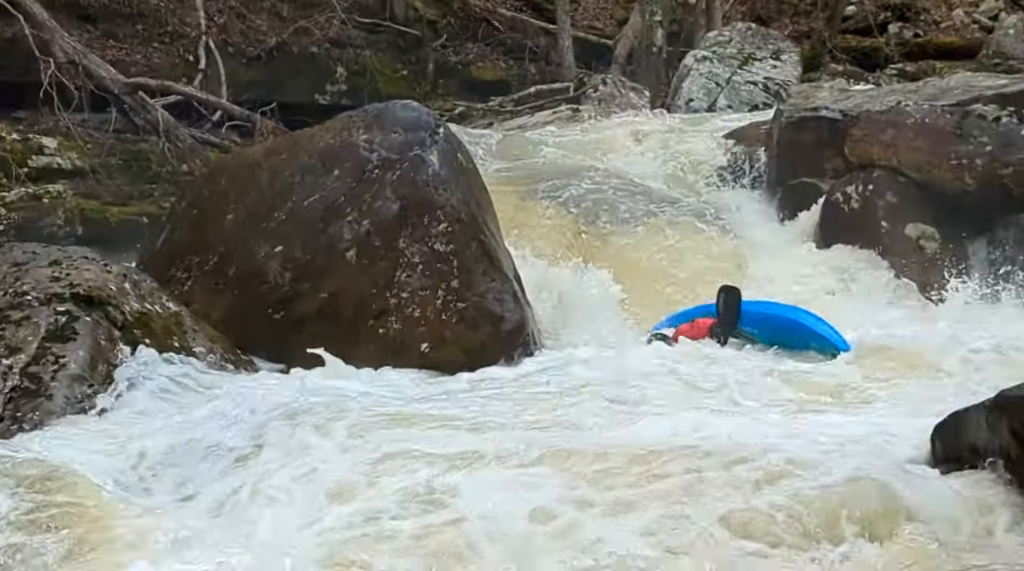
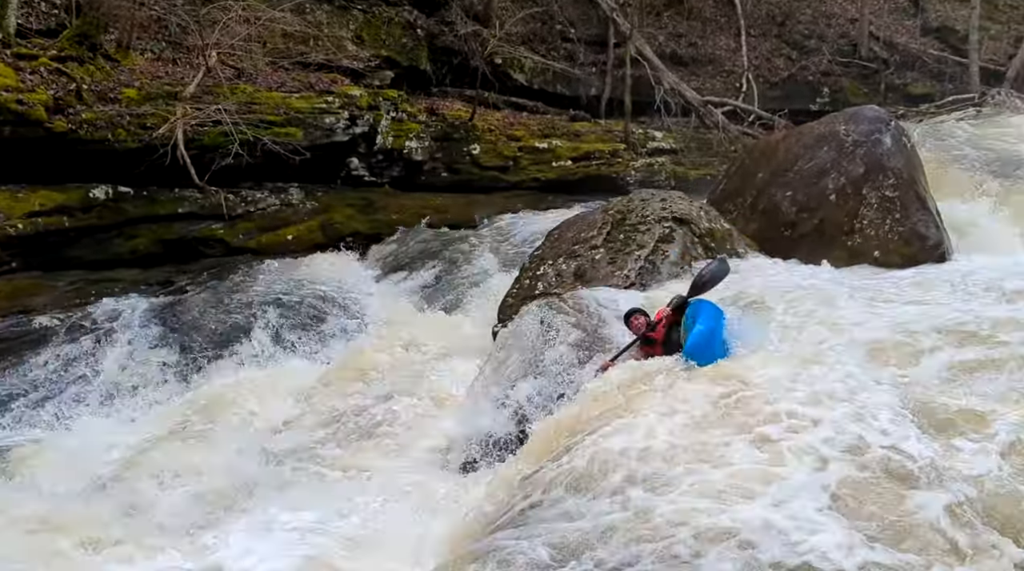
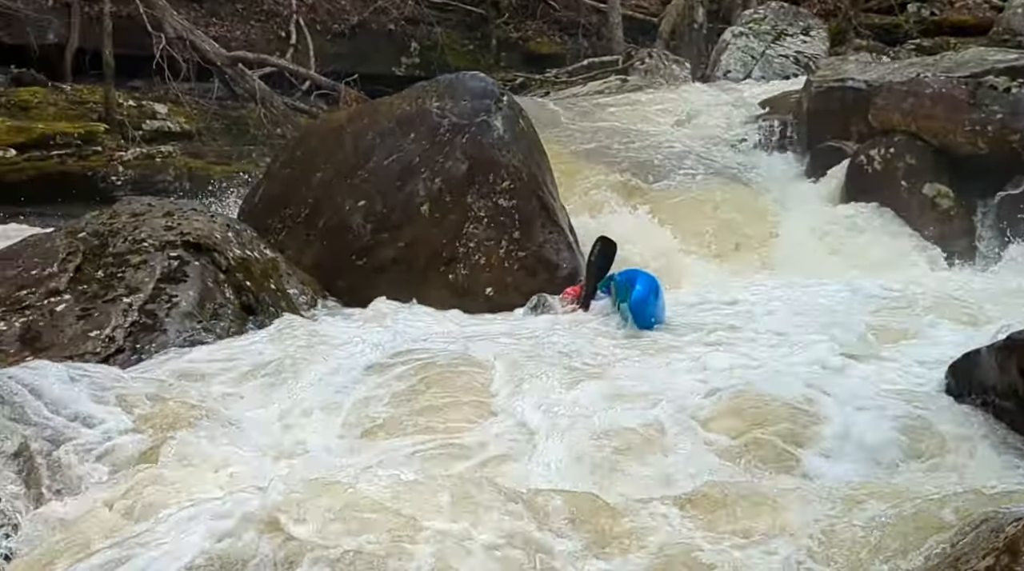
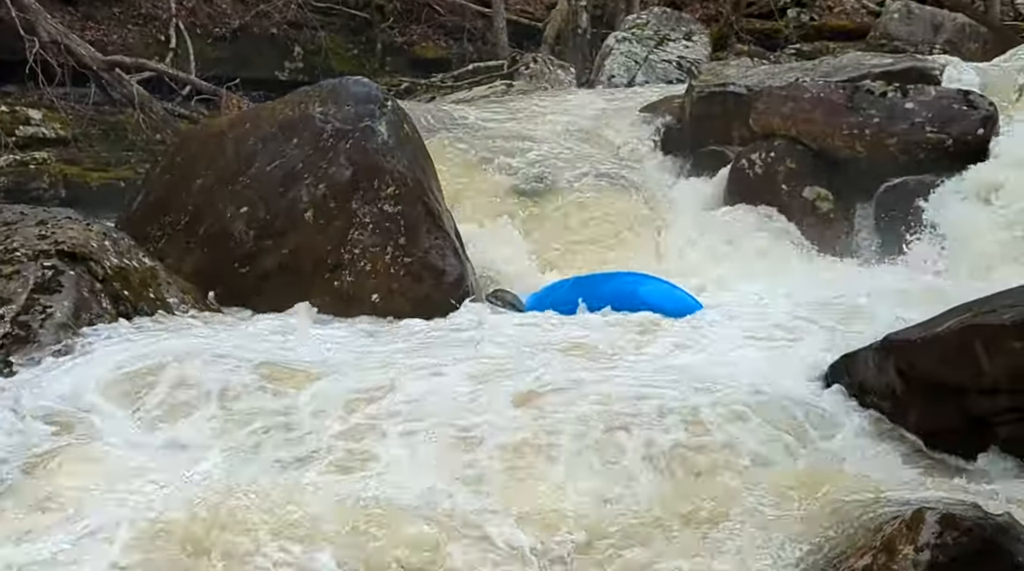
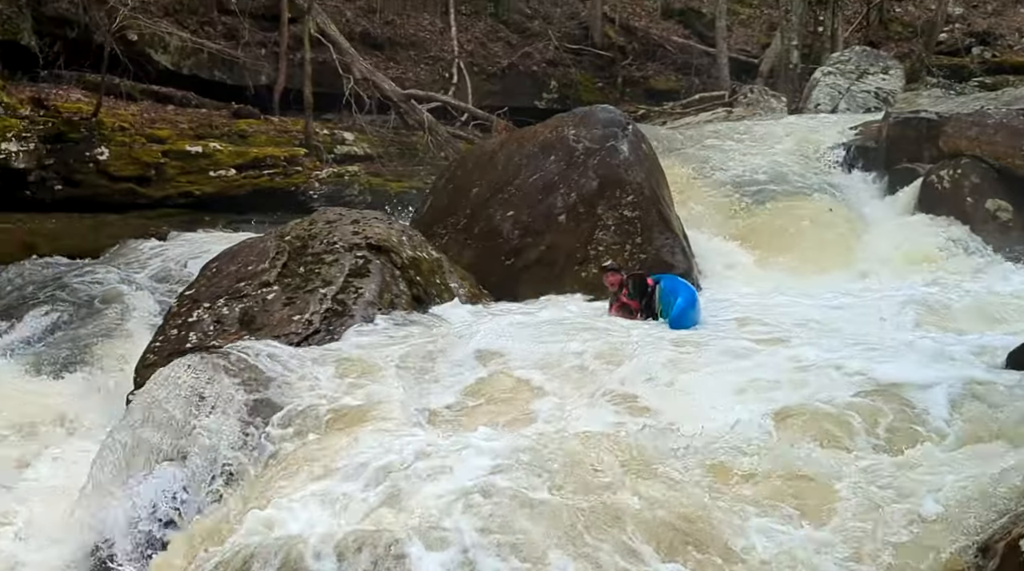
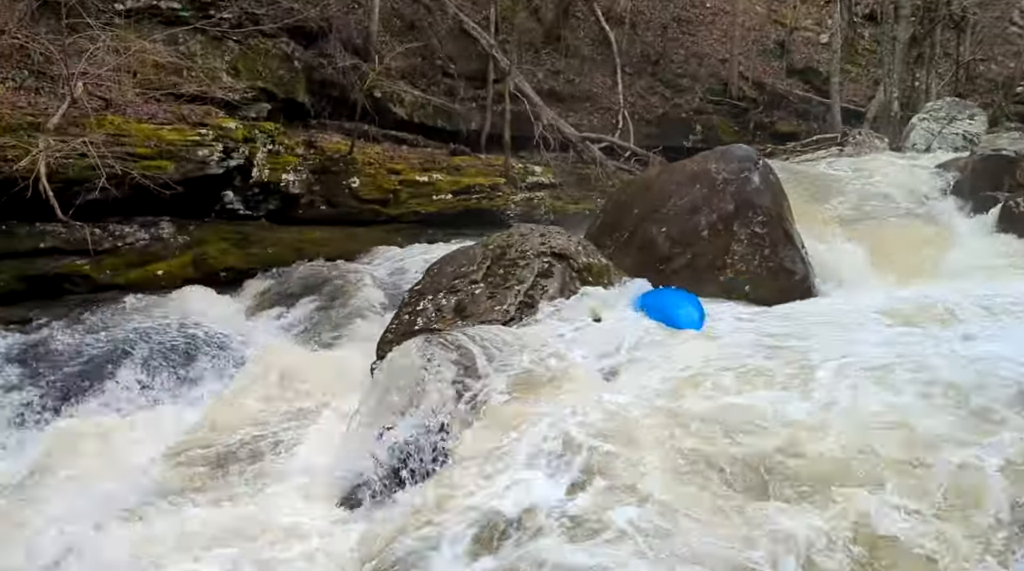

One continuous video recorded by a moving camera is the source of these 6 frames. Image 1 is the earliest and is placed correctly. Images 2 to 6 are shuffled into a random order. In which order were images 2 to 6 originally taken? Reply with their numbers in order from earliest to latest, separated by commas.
4, 3, 5, 6, 2
